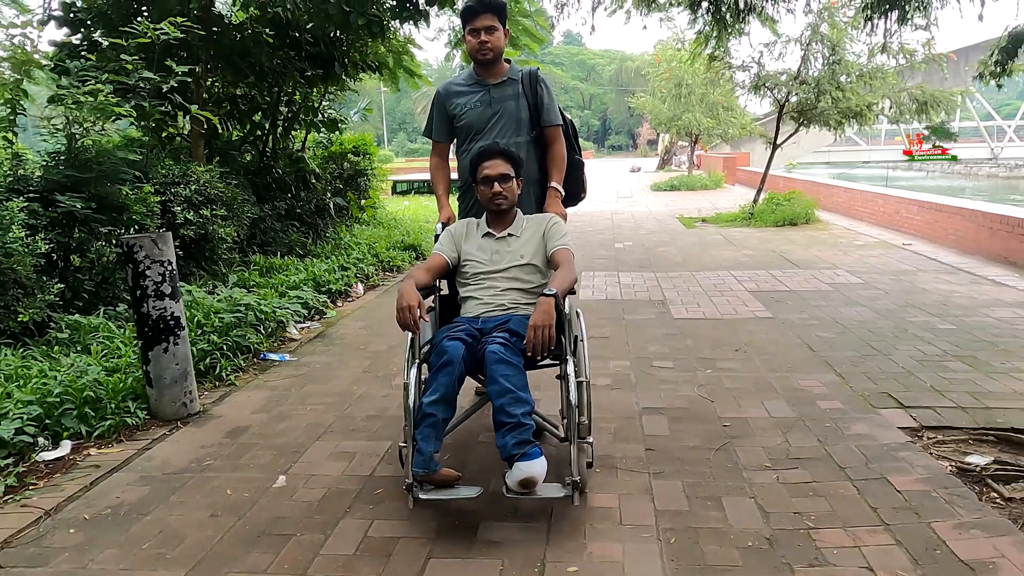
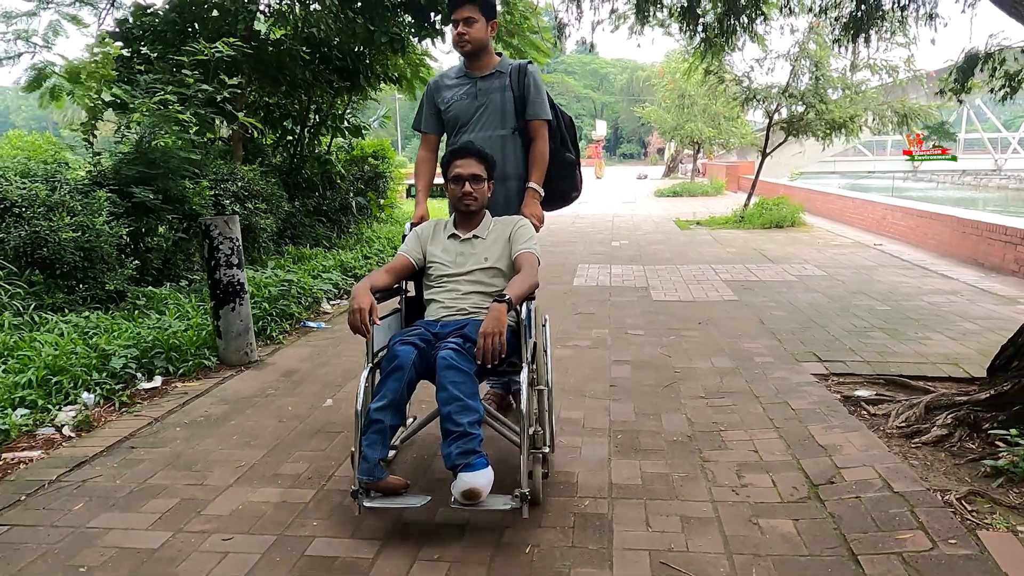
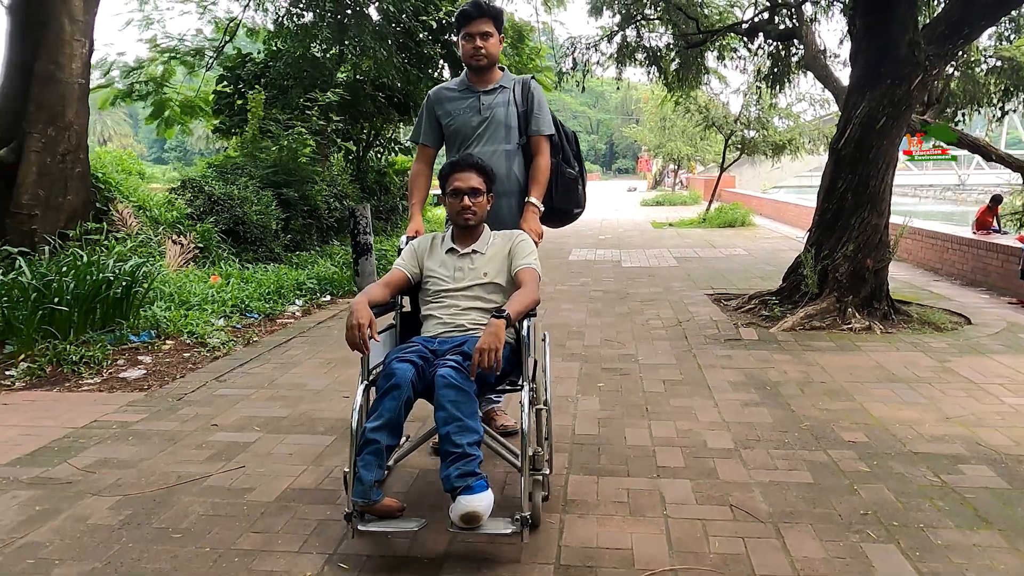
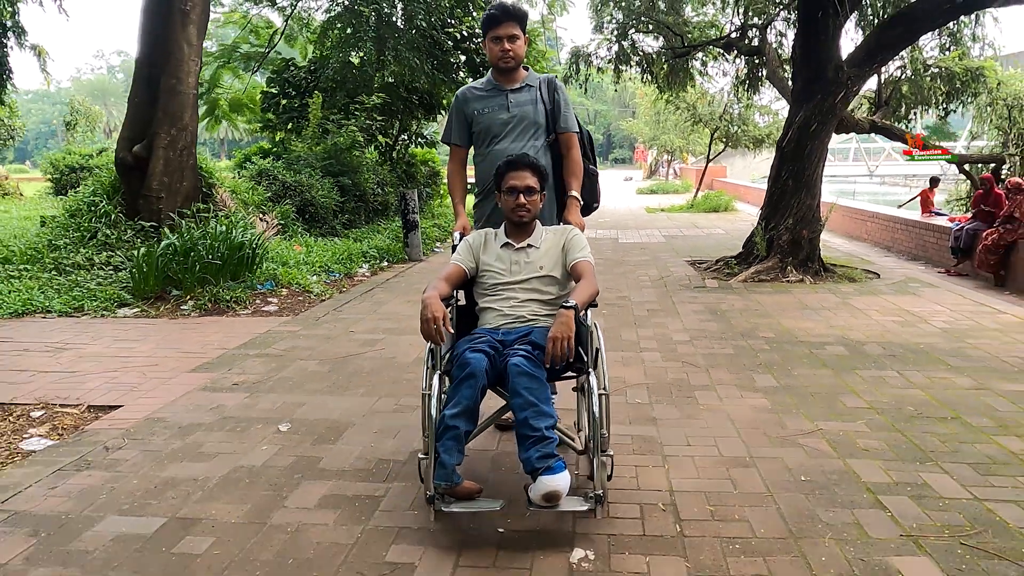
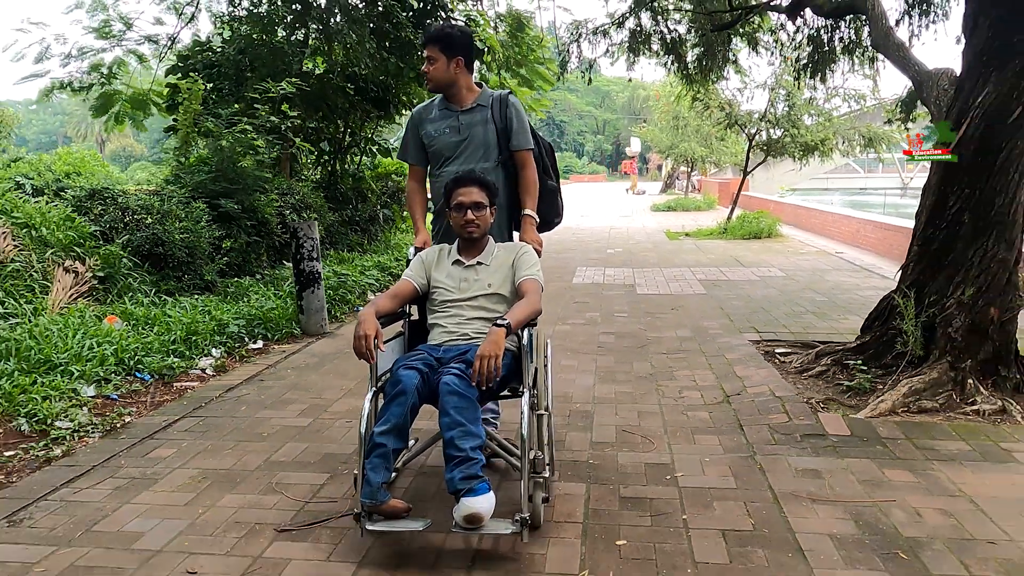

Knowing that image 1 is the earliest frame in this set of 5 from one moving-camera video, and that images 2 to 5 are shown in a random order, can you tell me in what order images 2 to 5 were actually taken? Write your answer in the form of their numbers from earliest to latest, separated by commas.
2, 5, 3, 4
